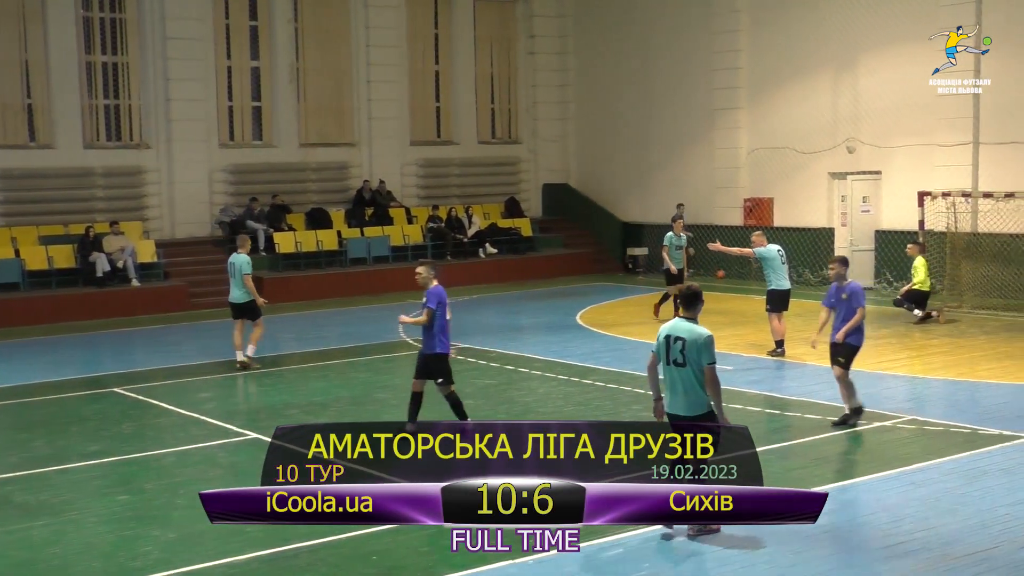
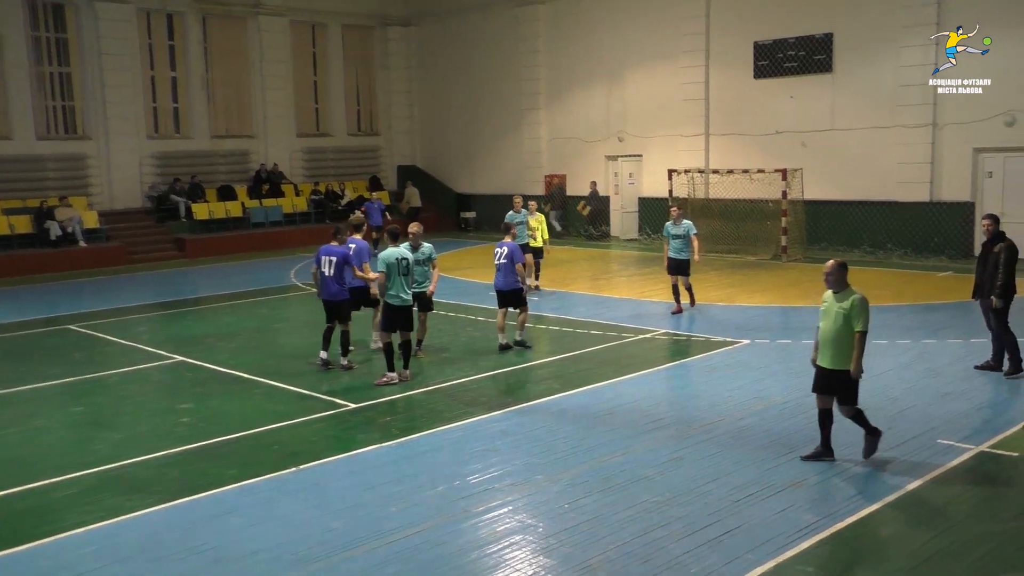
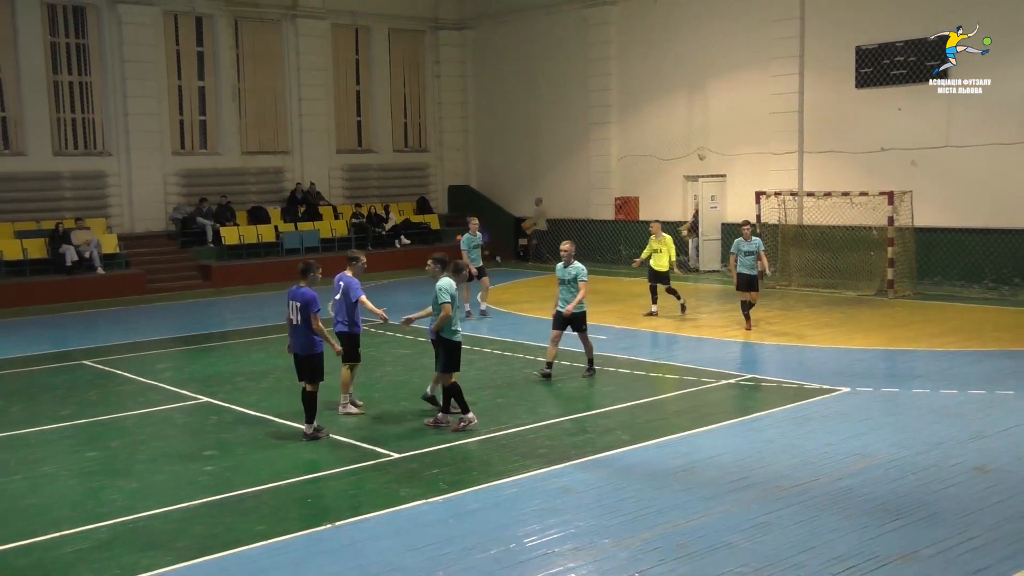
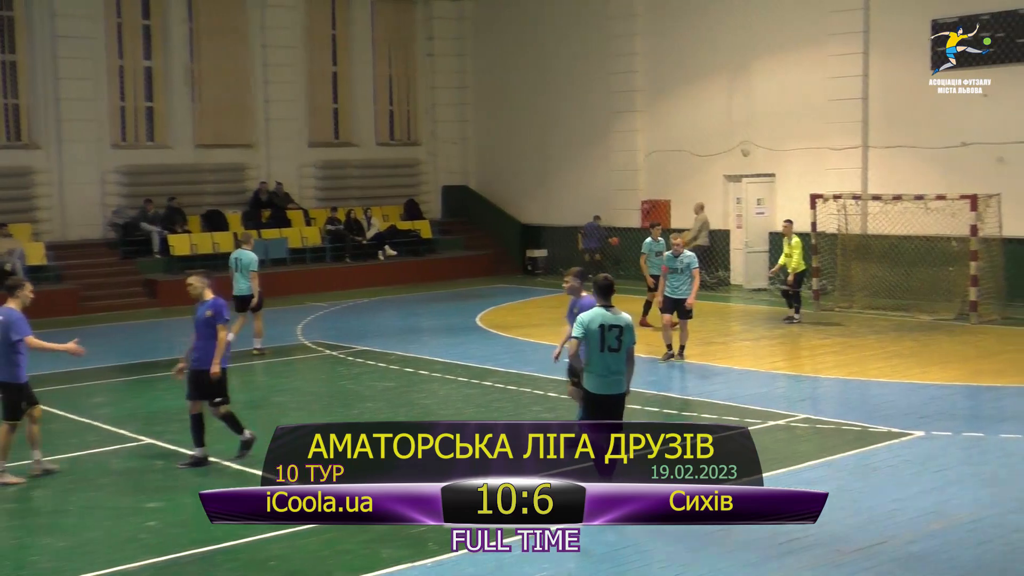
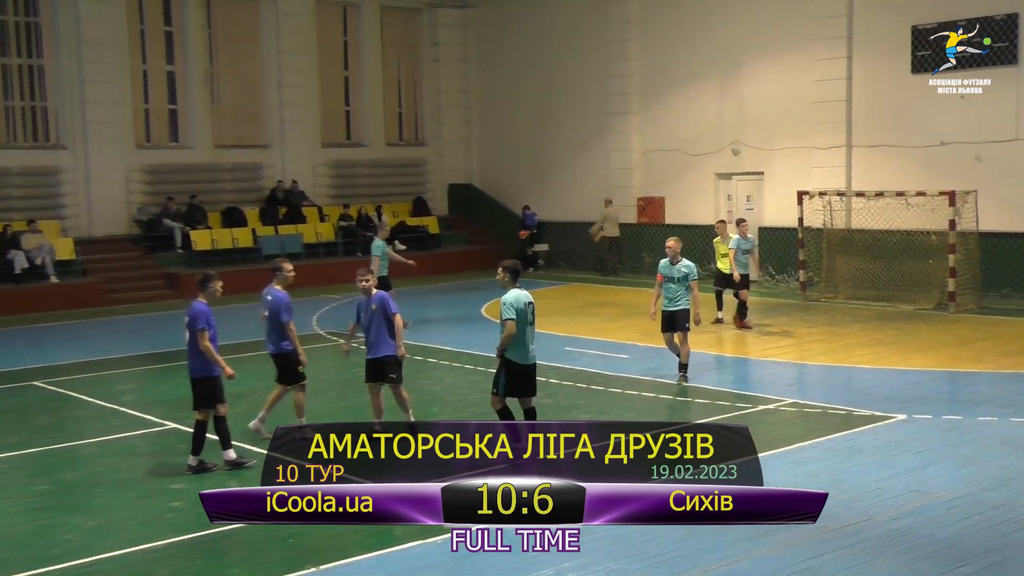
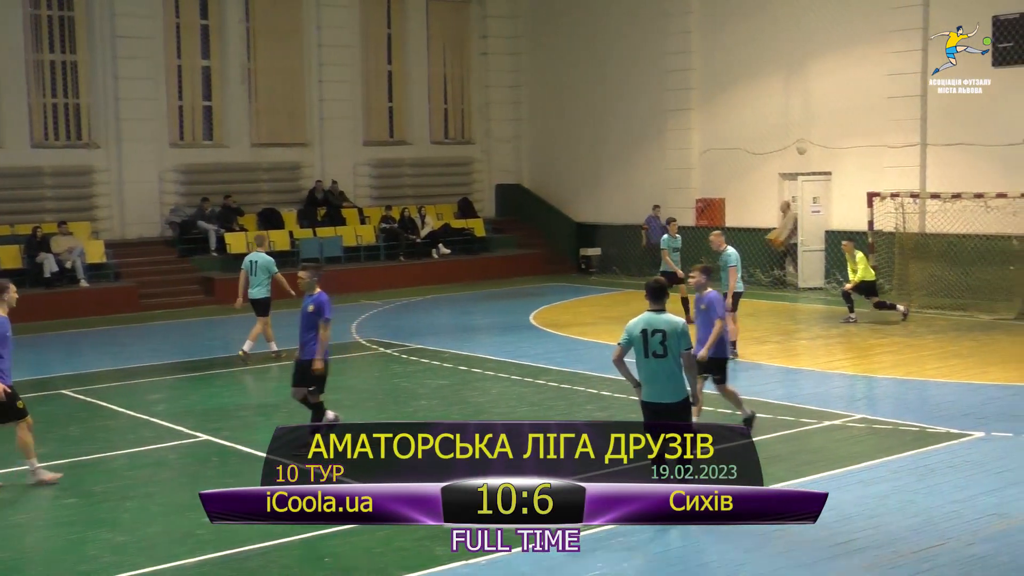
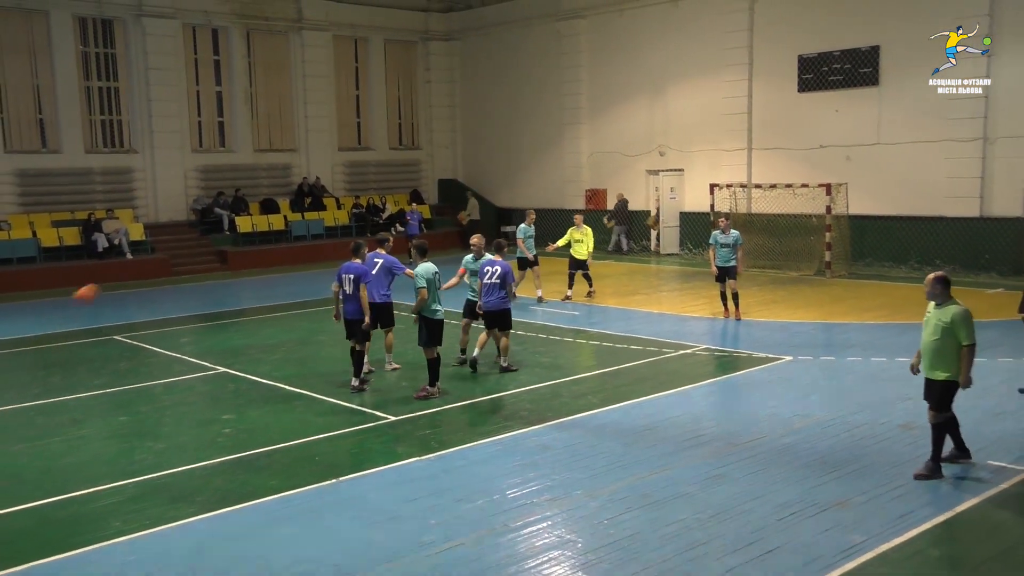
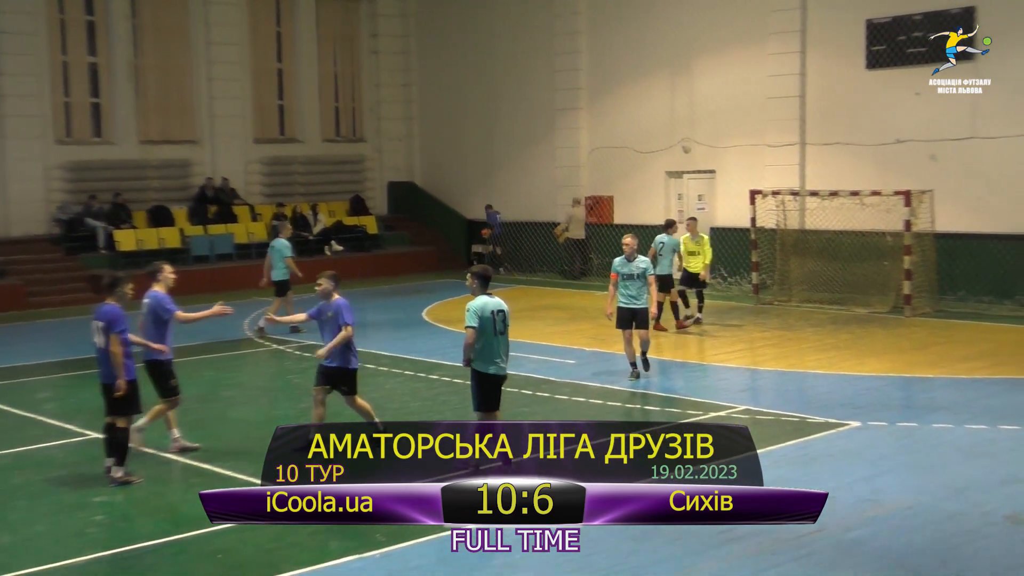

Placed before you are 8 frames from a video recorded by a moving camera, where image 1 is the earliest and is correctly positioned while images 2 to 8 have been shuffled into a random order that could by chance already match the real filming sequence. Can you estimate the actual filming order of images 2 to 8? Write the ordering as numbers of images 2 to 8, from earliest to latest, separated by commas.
6, 4, 8, 5, 3, 7, 2
